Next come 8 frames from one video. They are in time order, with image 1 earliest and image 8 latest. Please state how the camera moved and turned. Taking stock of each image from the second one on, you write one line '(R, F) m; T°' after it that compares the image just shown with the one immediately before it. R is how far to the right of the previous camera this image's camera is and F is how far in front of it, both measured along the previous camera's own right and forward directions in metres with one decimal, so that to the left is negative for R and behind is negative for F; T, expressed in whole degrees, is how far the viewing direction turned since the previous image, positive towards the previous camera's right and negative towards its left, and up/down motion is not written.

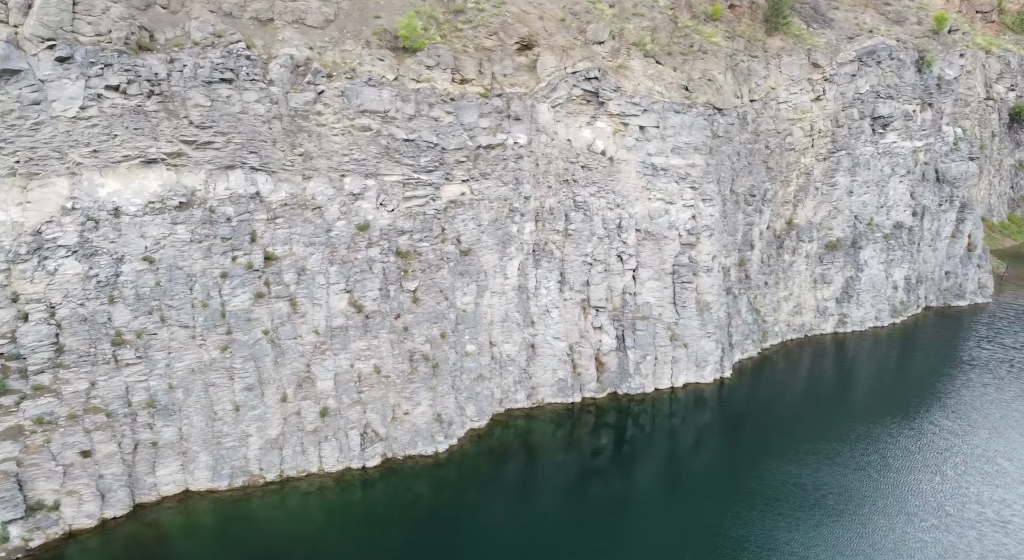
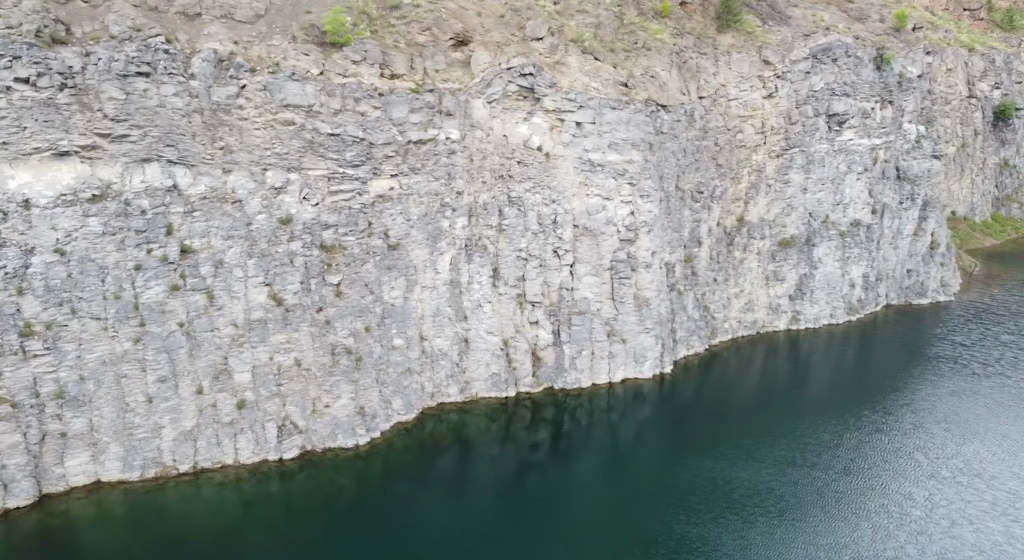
(+2.0, -0.1) m; 0°
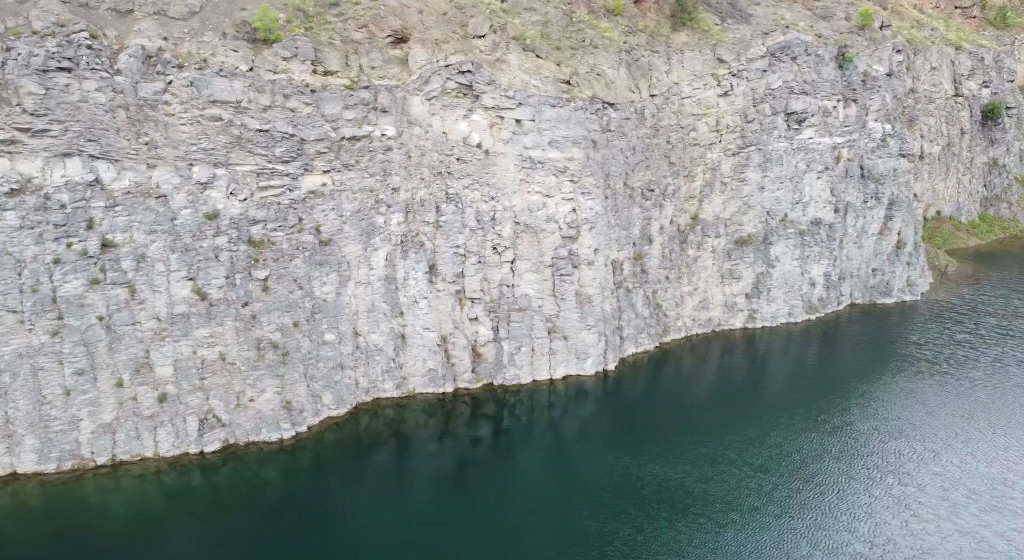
(+2.0, 0.0) m; -1°
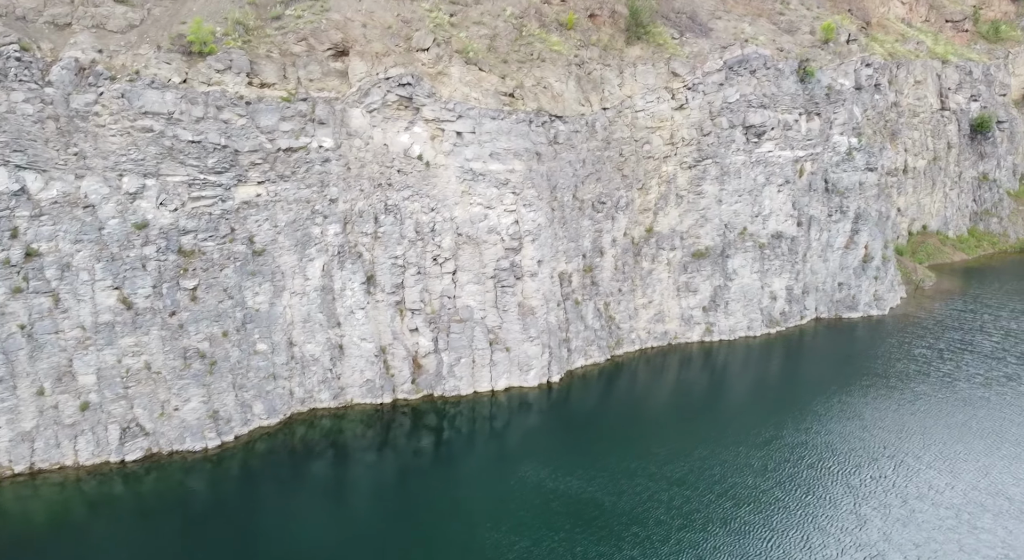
(+2.1, 0.0) m; -1°
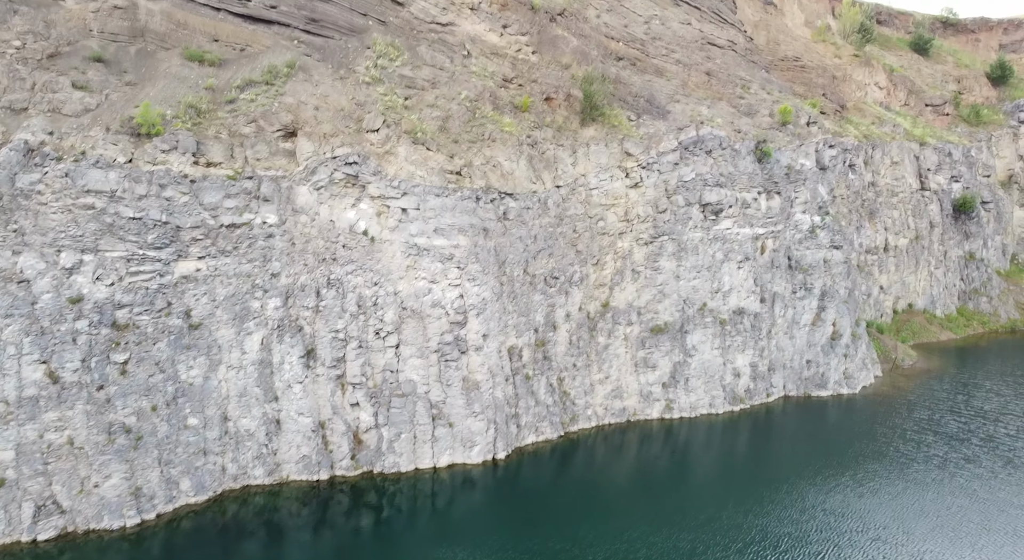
(+2.1, -0.1) m; -1°
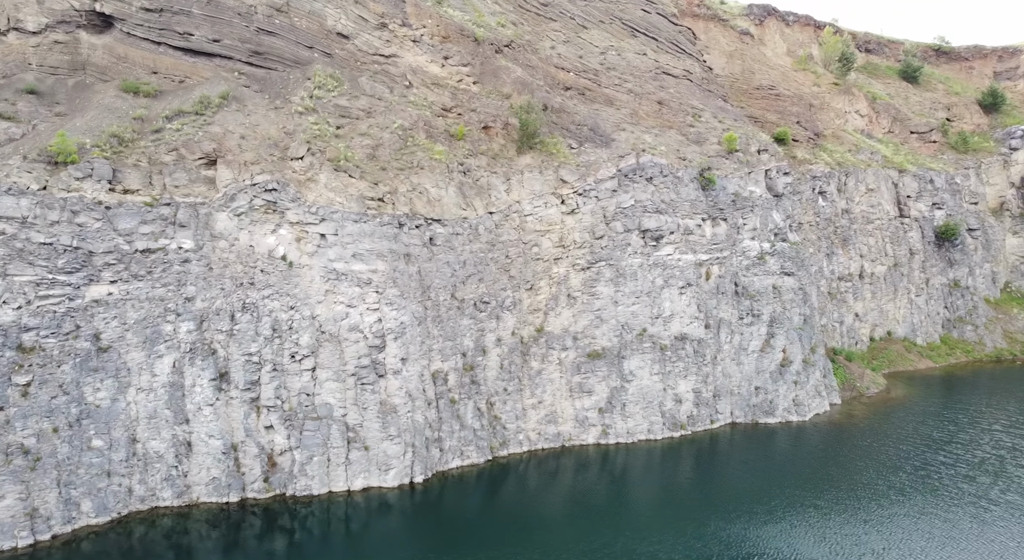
(+3.1, -0.2) m; -1°
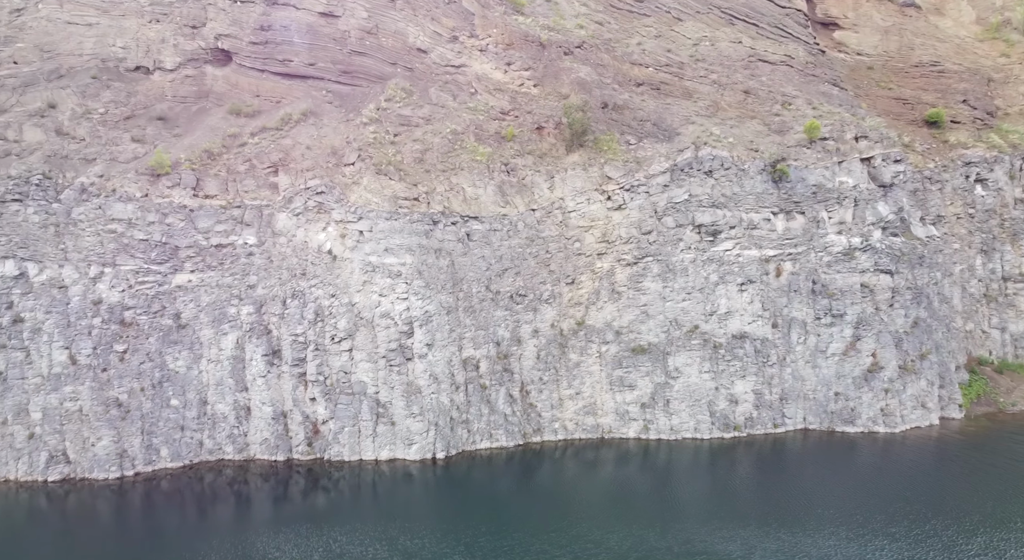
(+6.4, -0.3) m; -17°
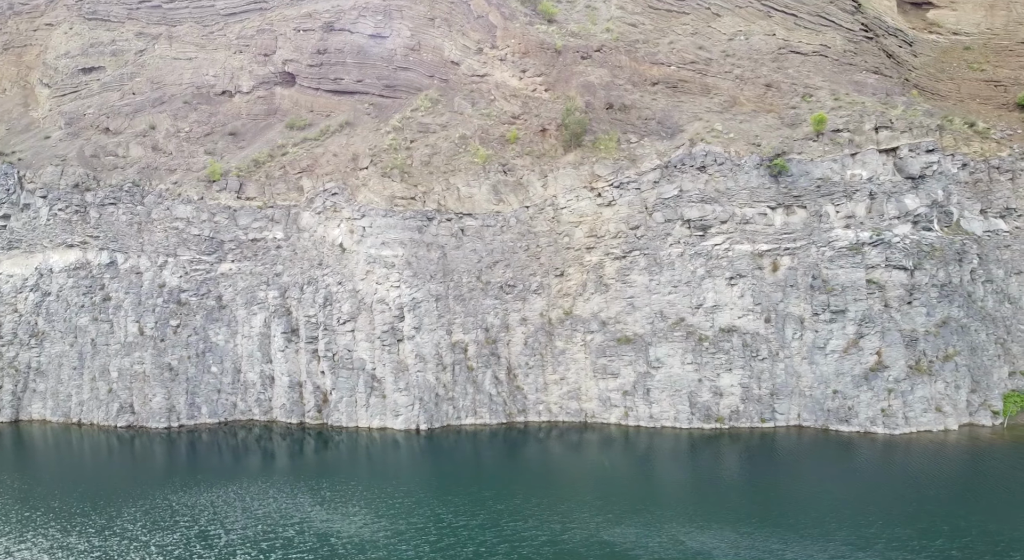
(+7.2, -1.5) m; -13°
